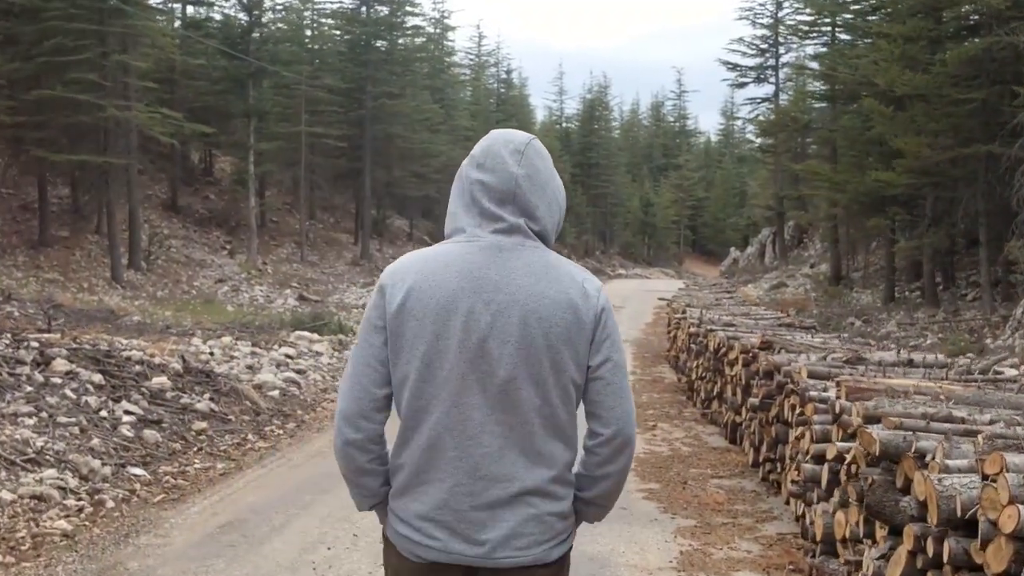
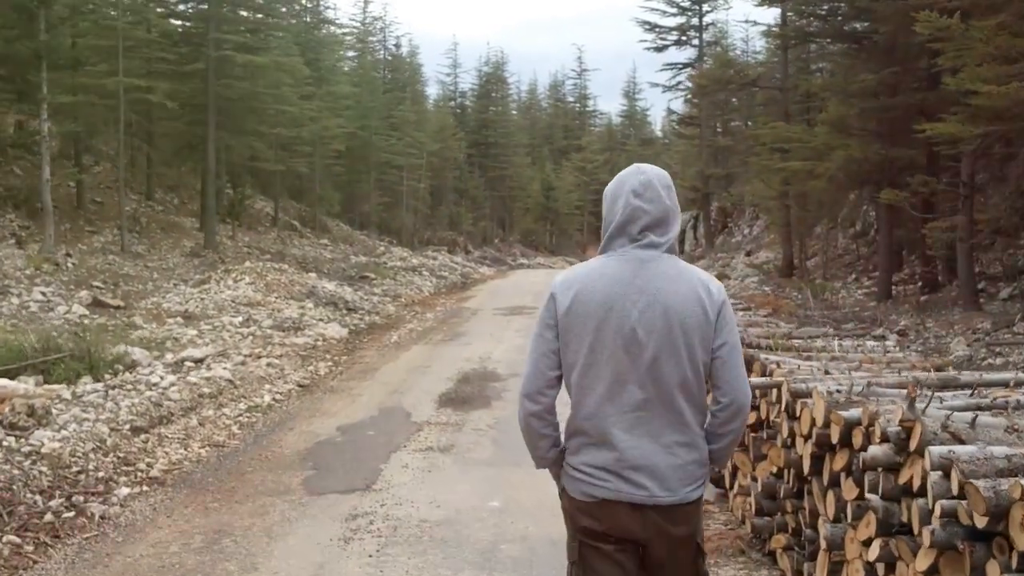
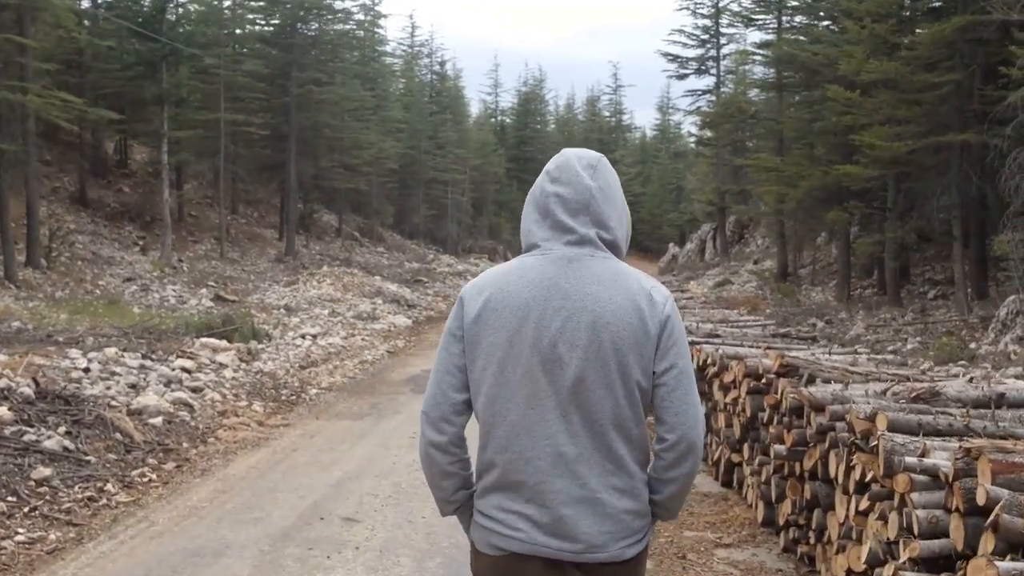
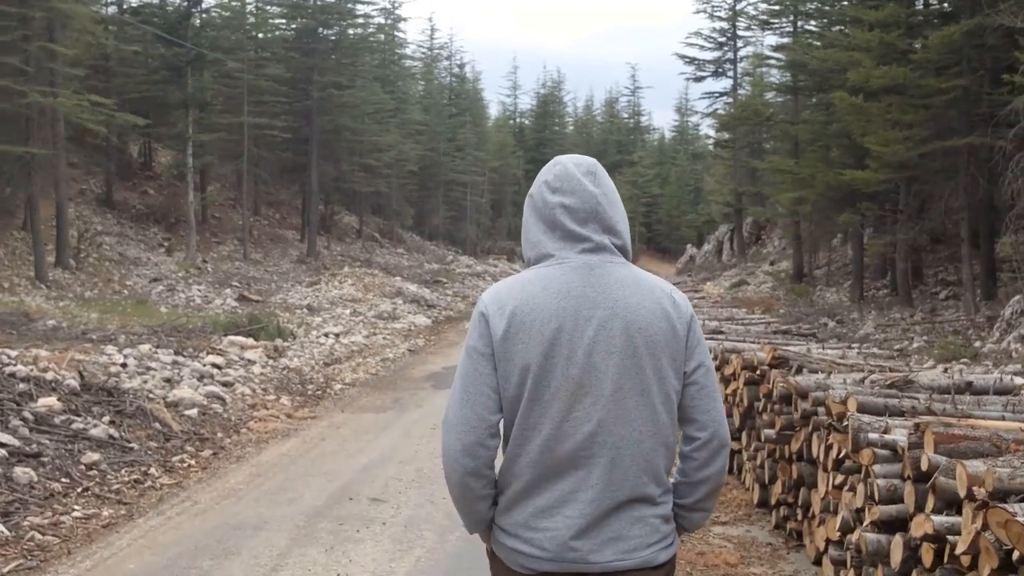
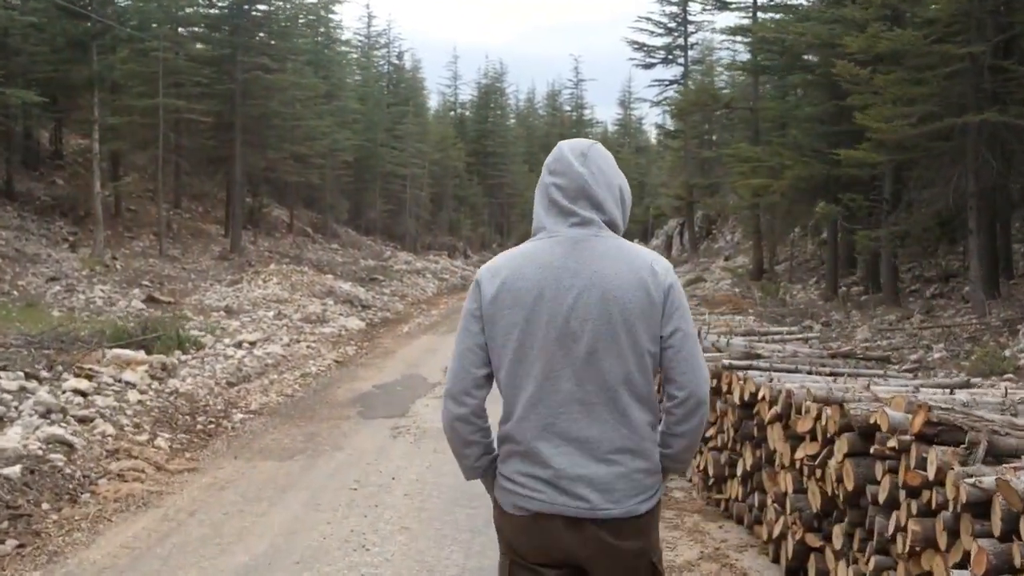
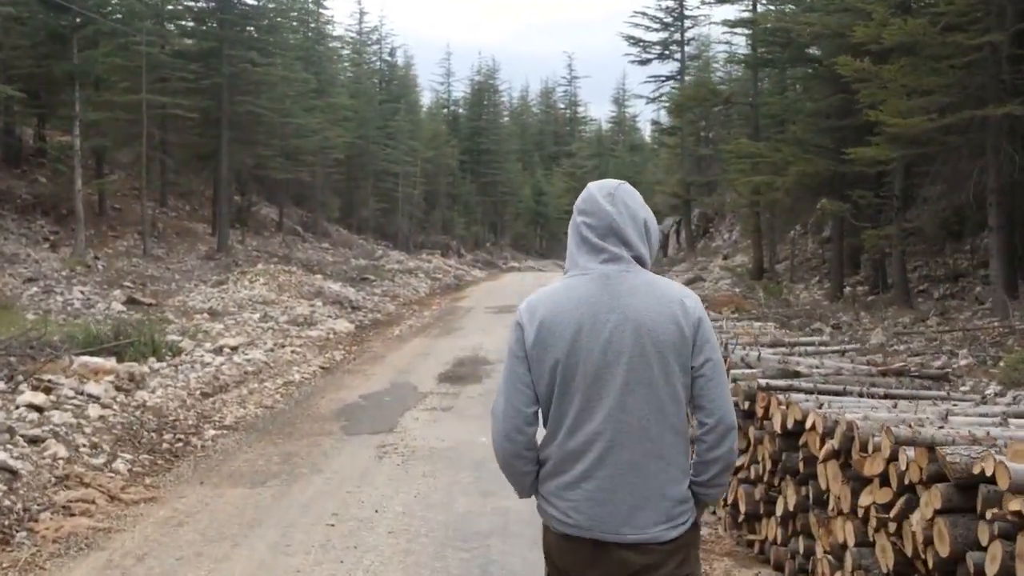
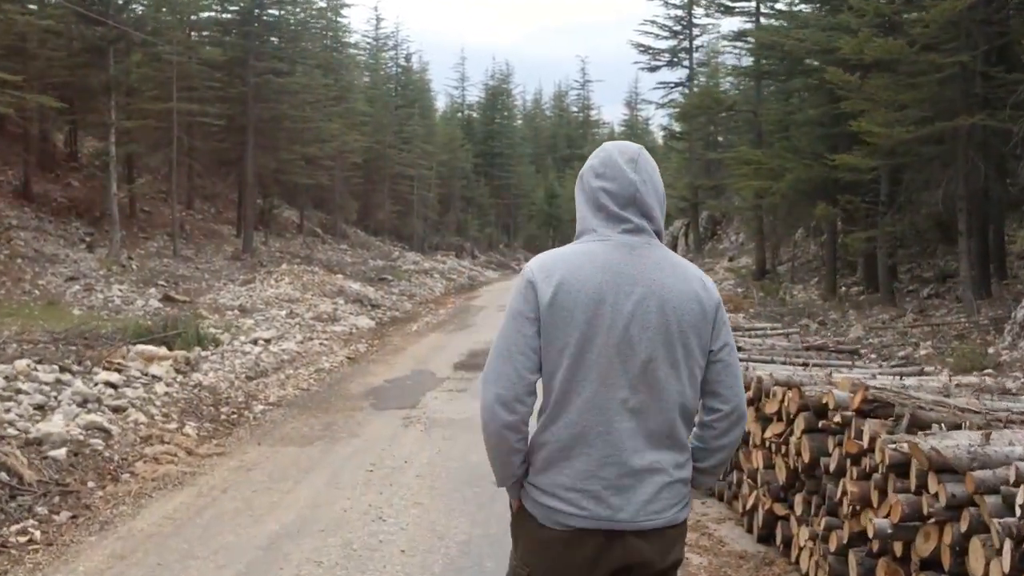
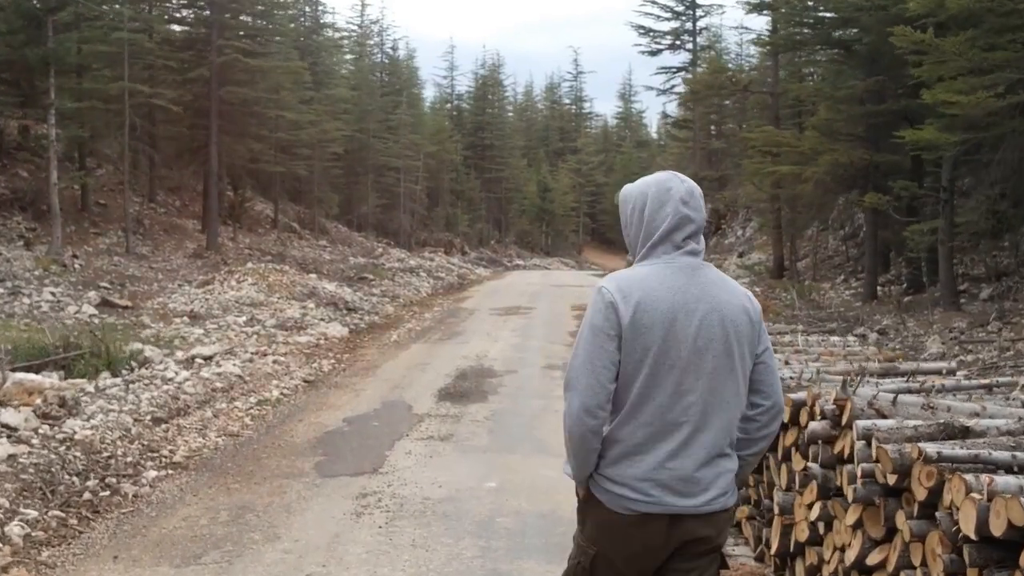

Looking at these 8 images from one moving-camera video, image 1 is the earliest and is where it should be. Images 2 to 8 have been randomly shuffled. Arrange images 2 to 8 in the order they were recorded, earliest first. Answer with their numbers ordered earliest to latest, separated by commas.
4, 3, 7, 5, 6, 8, 2
